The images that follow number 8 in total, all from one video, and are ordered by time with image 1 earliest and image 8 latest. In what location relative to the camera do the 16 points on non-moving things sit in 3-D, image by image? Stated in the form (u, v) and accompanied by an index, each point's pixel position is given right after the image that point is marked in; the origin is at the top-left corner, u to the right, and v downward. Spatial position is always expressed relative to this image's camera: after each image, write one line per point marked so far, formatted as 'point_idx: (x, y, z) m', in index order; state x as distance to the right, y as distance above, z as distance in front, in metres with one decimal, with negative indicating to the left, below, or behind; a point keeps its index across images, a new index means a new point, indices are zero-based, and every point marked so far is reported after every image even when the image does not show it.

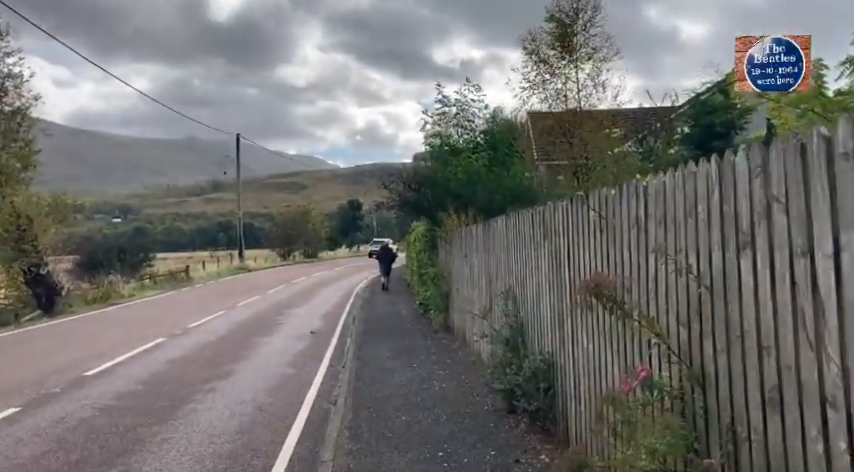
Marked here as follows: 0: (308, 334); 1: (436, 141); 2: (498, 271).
0: (-2.8, -2.3, +16.2) m
1: (+0.3, +2.7, +19.3) m
2: (+0.9, -0.4, +8.9) m
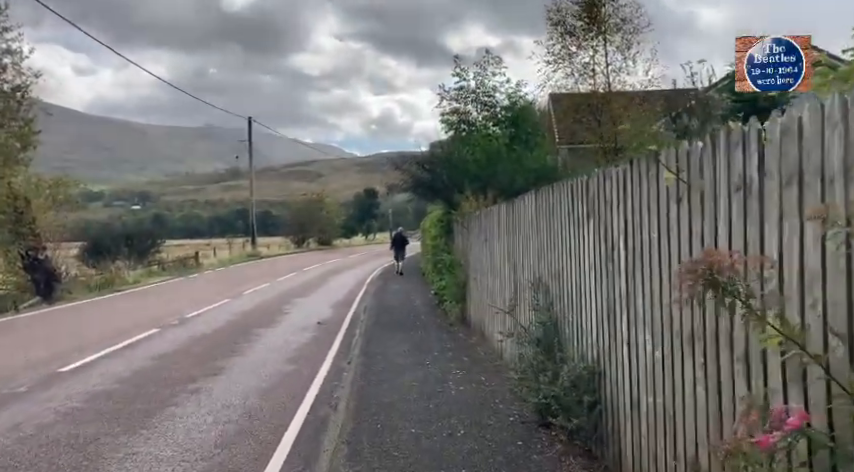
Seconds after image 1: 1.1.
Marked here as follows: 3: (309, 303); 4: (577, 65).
0: (-2.5, -2.0, +15.1) m
1: (+0.7, +3.1, +18.0) m
2: (+1.1, -0.2, +7.7) m
3: (-3.3, -1.9, +19.7) m
4: (+4.3, +4.9, +19.8) m
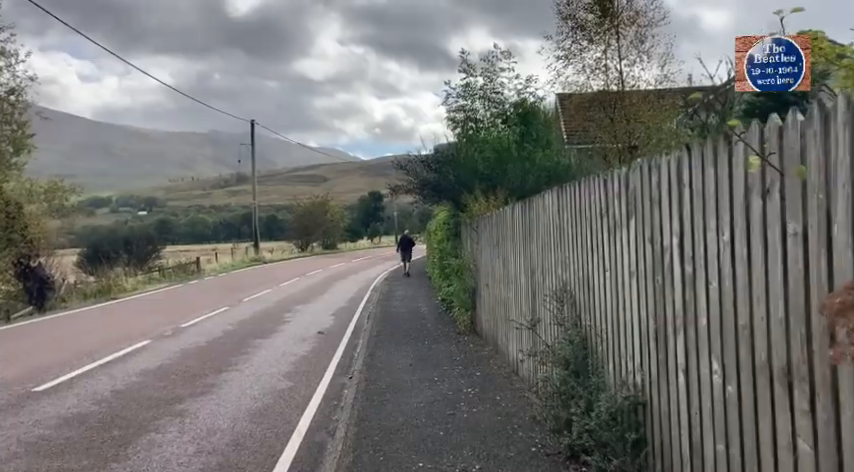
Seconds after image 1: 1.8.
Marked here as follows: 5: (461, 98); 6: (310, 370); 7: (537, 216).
0: (-2.3, -2.1, +14.2) m
1: (+0.8, +3.0, +17.2) m
2: (+1.2, -0.2, +6.8) m
3: (-3.2, -2.0, +18.9) m
4: (+4.4, +4.8, +19.0) m
5: (+0.8, +3.5, +17.4) m
6: (-1.8, -2.1, +10.5) m
7: (+1.2, +0.2, +7.2) m
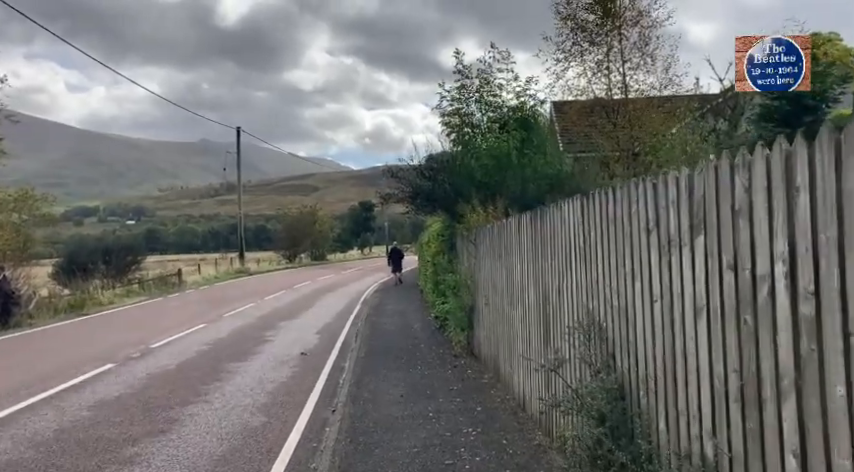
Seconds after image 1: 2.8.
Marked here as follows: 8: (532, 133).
0: (-2.5, -2.3, +13.1) m
1: (+0.6, +2.7, +16.1) m
2: (+1.1, -0.4, +5.7) m
3: (-3.4, -2.4, +17.7) m
4: (+4.2, +4.5, +18.0) m
5: (+0.7, +3.2, +16.3) m
6: (-1.9, -2.2, +9.4) m
7: (+1.1, +0.1, +6.1) m
8: (+2.2, +2.2, +14.5) m
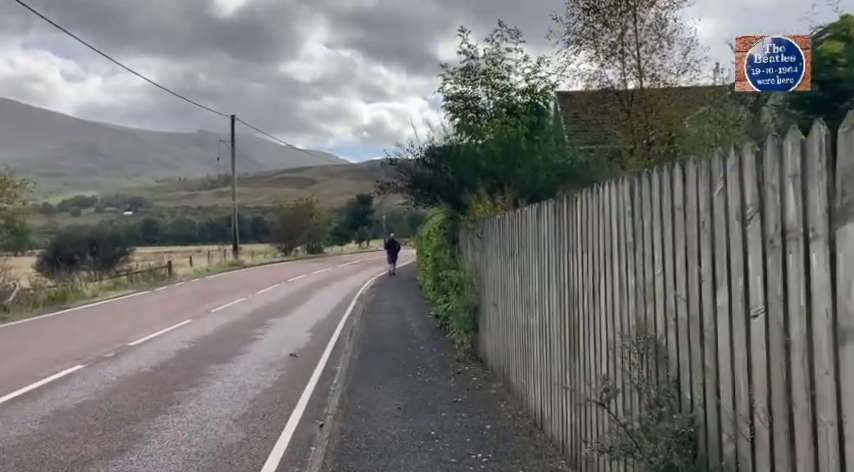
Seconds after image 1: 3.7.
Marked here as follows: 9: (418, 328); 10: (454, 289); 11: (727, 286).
0: (-2.5, -2.1, +12.0) m
1: (+0.7, +2.8, +15.0) m
2: (+1.2, -0.3, +4.6) m
3: (-3.4, -2.1, +16.7) m
4: (+4.3, +4.6, +16.9) m
5: (+0.7, +3.3, +15.2) m
6: (-1.9, -2.1, +8.3) m
7: (+1.2, +0.1, +5.1) m
8: (+2.2, +2.3, +13.5) m
9: (-0.2, -1.9, +14.6) m
10: (+0.5, -0.9, +12.0) m
11: (+1.3, -0.2, +3.0) m
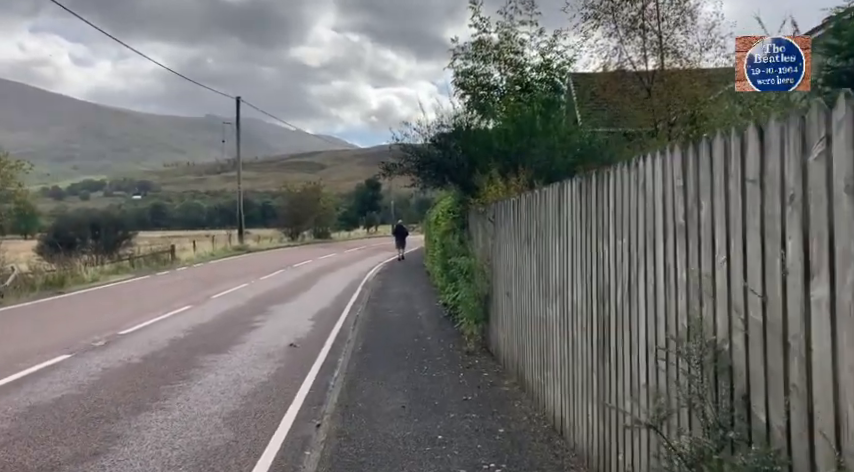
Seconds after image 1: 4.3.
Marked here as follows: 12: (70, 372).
0: (-2.4, -1.9, +11.4) m
1: (+0.8, +3.2, +14.2) m
2: (+1.2, -0.2, +3.9) m
3: (-3.2, -1.8, +16.0) m
4: (+4.5, +5.0, +16.1) m
5: (+0.9, +3.6, +14.4) m
6: (-1.8, -1.9, +7.7) m
7: (+1.2, +0.2, +4.3) m
8: (+2.4, +2.6, +12.7) m
9: (0.0, -1.6, +13.9) m
10: (+0.6, -0.7, +11.3) m
11: (+1.3, -0.1, +2.3) m
12: (-4.7, -1.8, +9.2) m
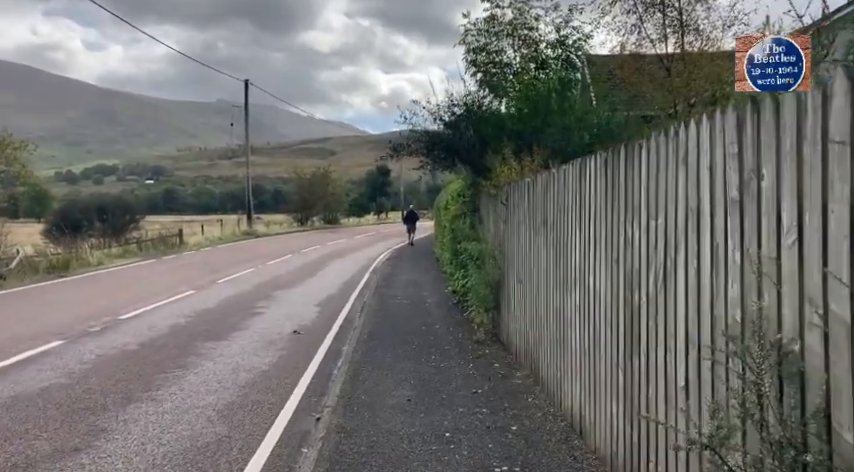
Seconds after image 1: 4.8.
0: (-2.2, -1.6, +10.9) m
1: (+1.1, +3.5, +13.6) m
2: (+1.2, -0.1, +3.4) m
3: (-3.0, -1.4, +15.6) m
4: (+4.7, +5.3, +15.4) m
5: (+1.1, +3.9, +13.8) m
6: (-1.7, -1.7, +7.2) m
7: (+1.3, +0.4, +3.8) m
8: (+2.6, +2.8, +12.1) m
9: (+0.1, -1.3, +13.4) m
10: (+0.7, -0.4, +10.8) m
11: (+1.3, -0.1, +1.8) m
12: (-4.6, -1.5, +8.8) m
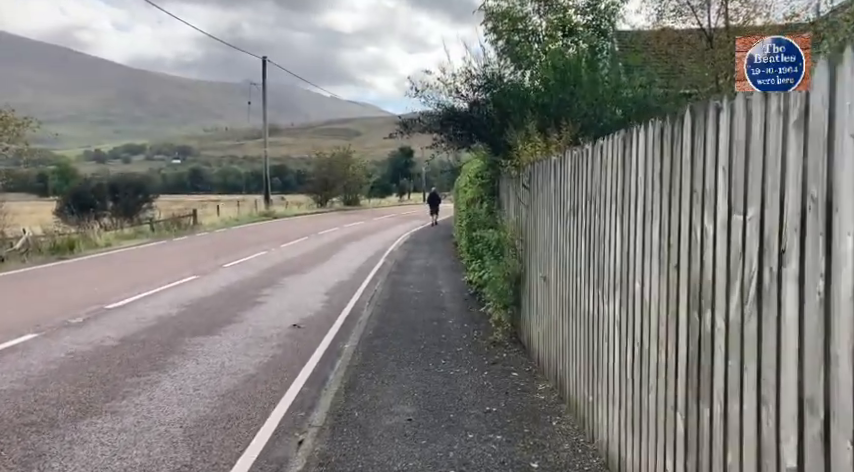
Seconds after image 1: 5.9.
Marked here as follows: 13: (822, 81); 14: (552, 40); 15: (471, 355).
0: (-2.0, -1.4, +9.9) m
1: (+1.4, +3.7, +12.3) m
2: (+1.2, -0.1, +2.2) m
3: (-2.7, -1.1, +14.6) m
4: (+5.1, +5.5, +13.9) m
5: (+1.4, +4.2, +12.5) m
6: (-1.7, -1.6, +6.2) m
7: (+1.2, +0.3, +2.6) m
8: (+2.8, +3.0, +10.8) m
9: (+0.4, -1.1, +12.3) m
10: (+0.9, -0.2, +9.6) m
11: (+1.2, -0.1, +0.6) m
12: (-4.5, -1.4, +7.8) m
13: (+1.2, +0.5, +2.1) m
14: (+2.1, +3.3, +11.6) m
15: (+0.5, -1.4, +8.0) m
